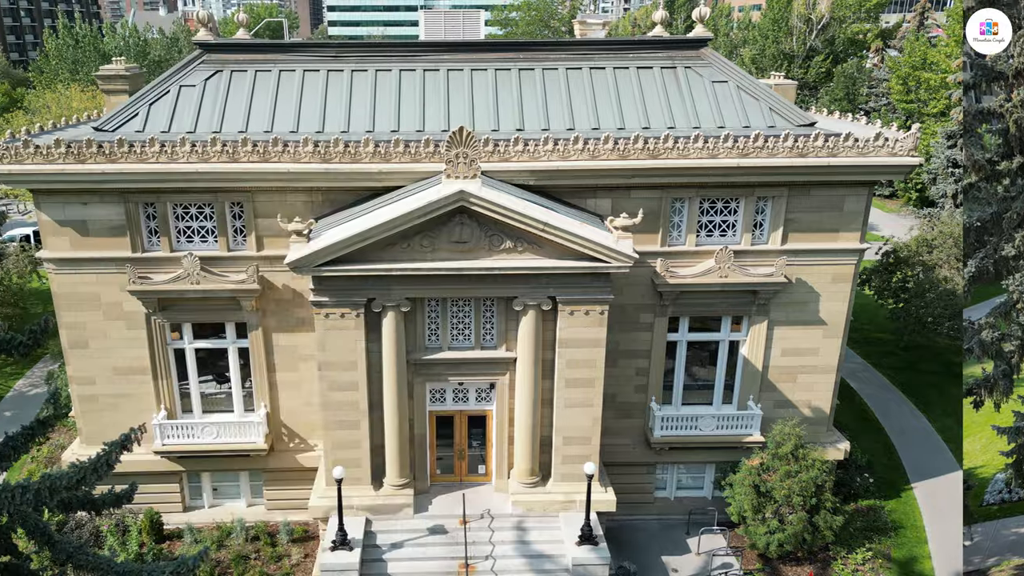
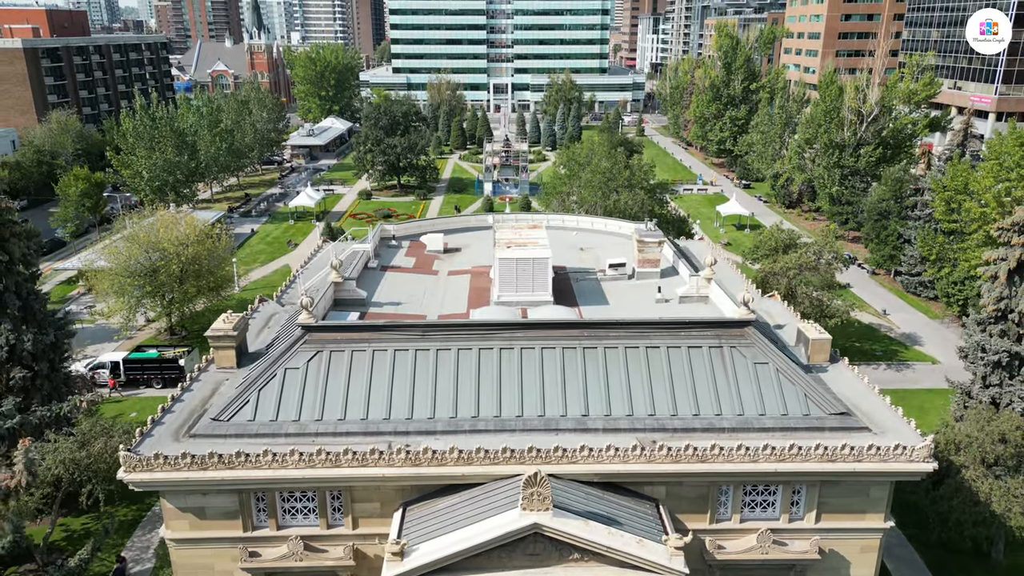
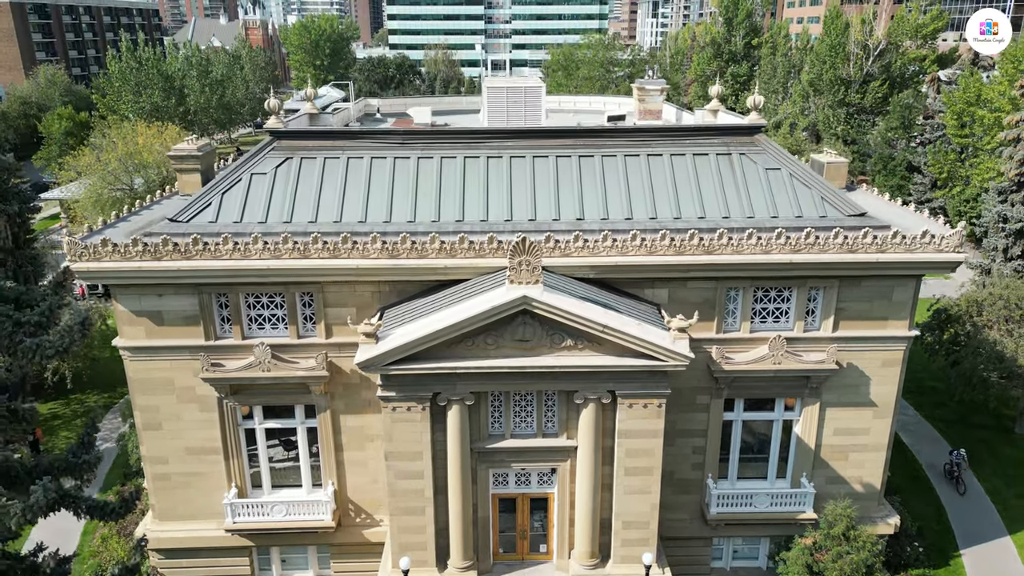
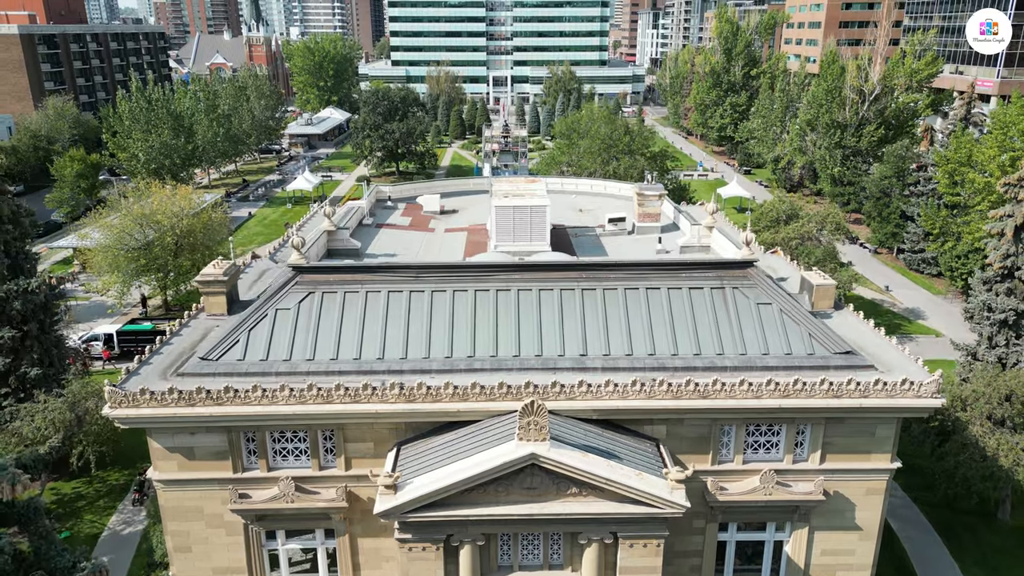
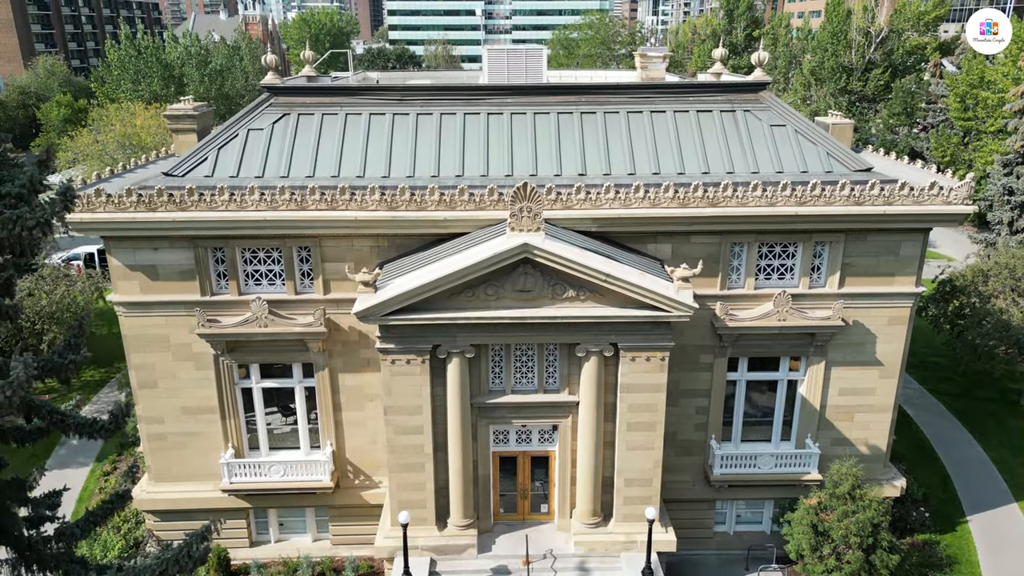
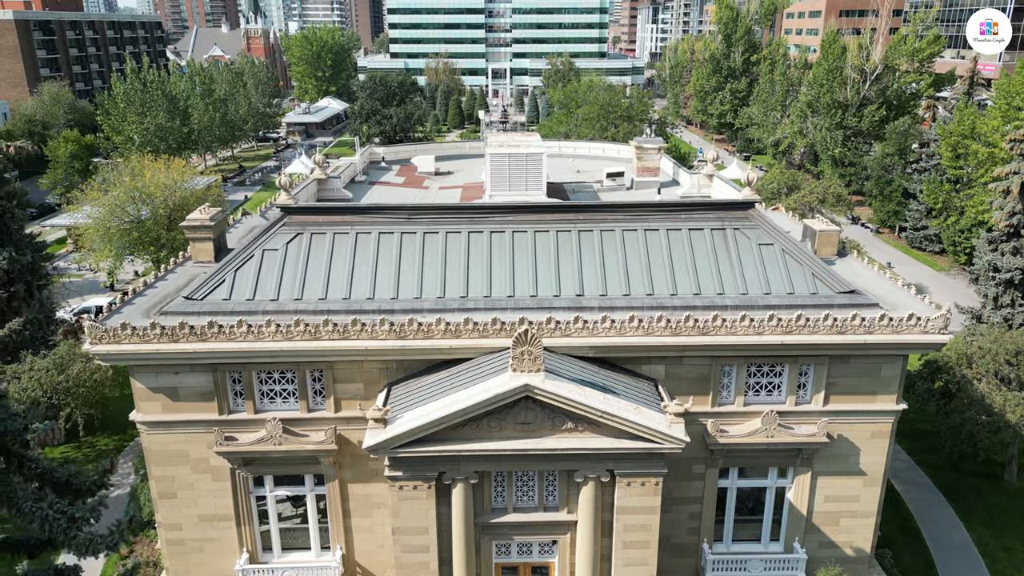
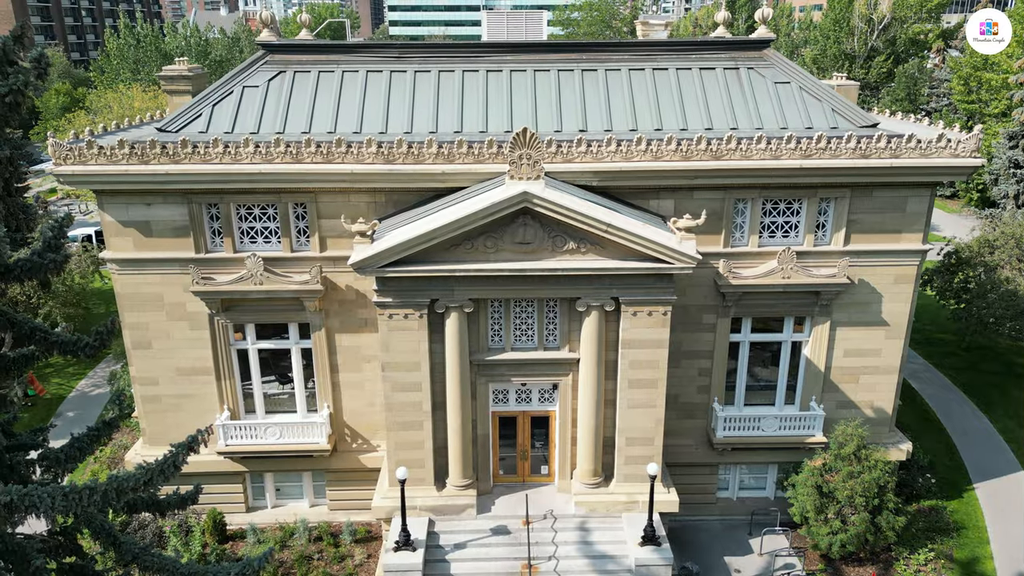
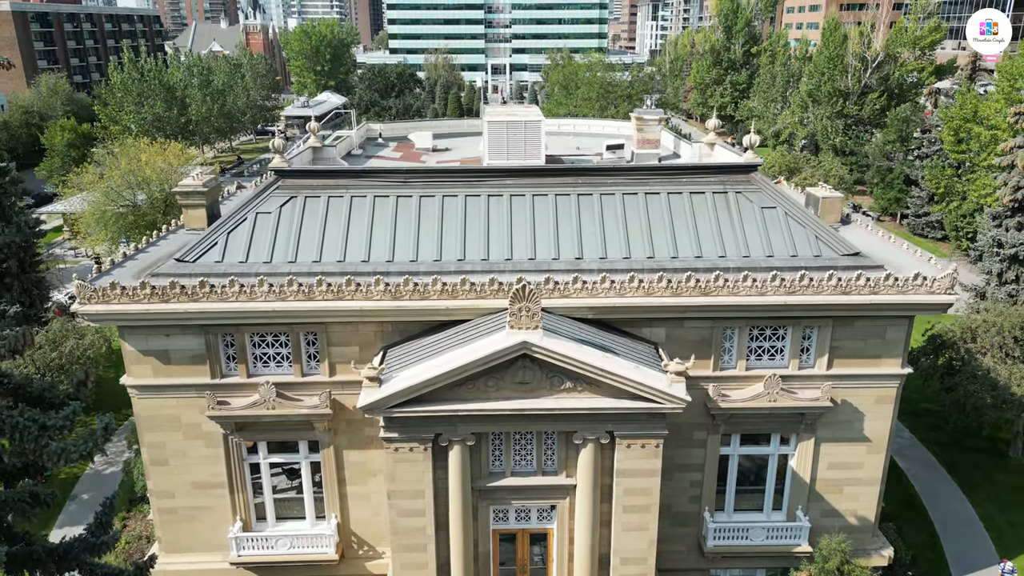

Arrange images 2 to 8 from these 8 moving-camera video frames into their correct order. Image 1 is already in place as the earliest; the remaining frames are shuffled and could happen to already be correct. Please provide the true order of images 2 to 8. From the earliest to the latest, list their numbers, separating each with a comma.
7, 5, 3, 8, 6, 4, 2
